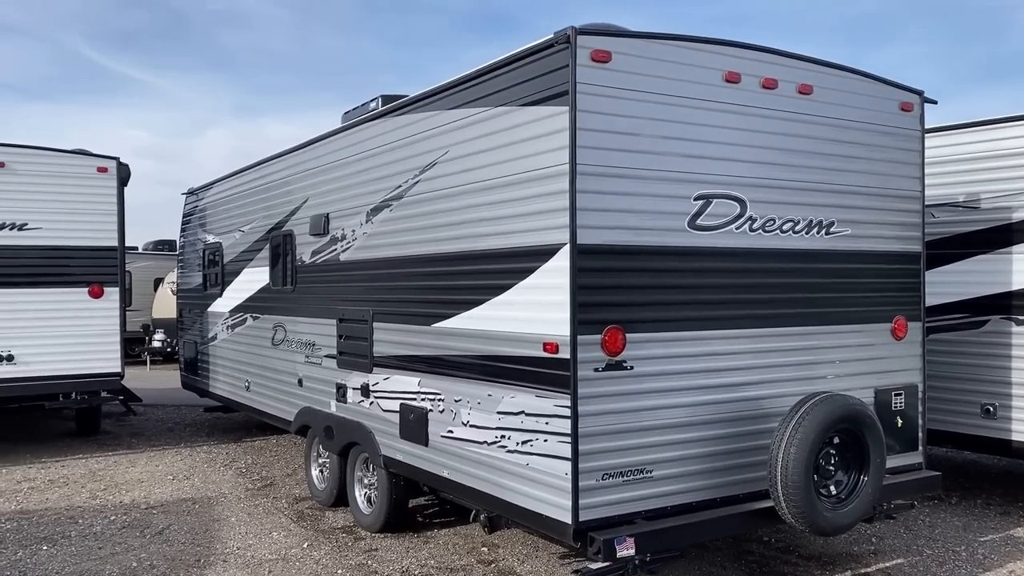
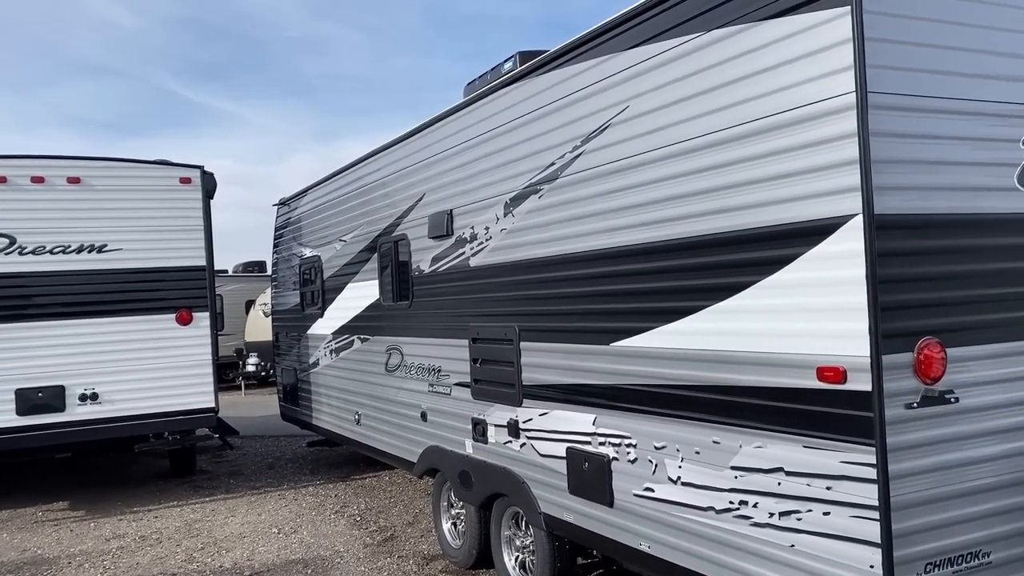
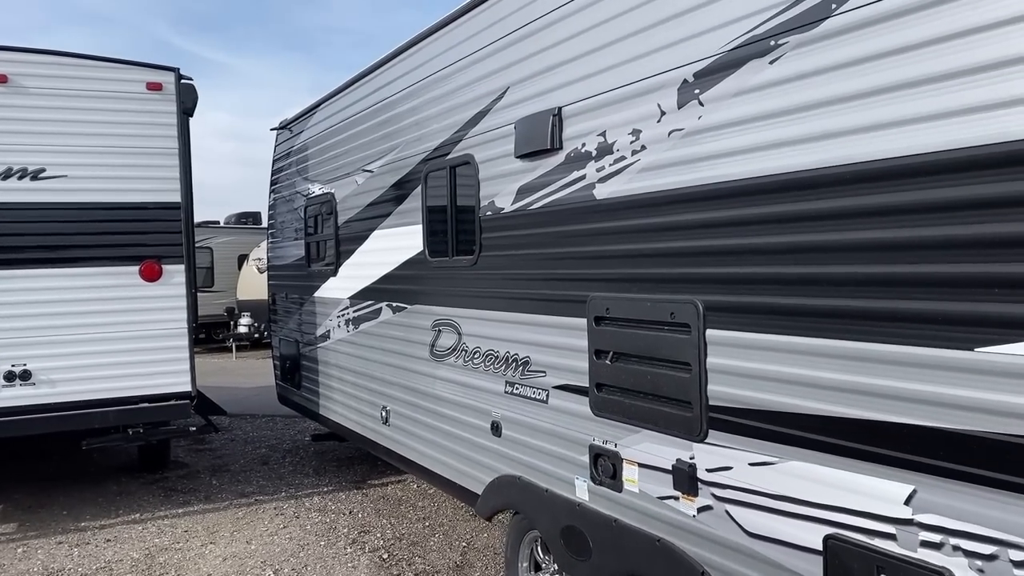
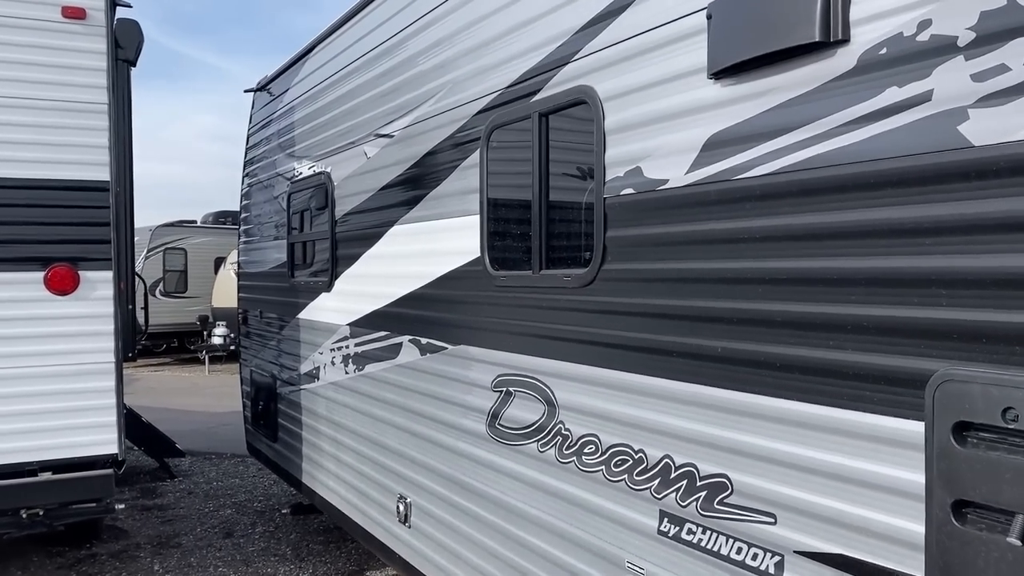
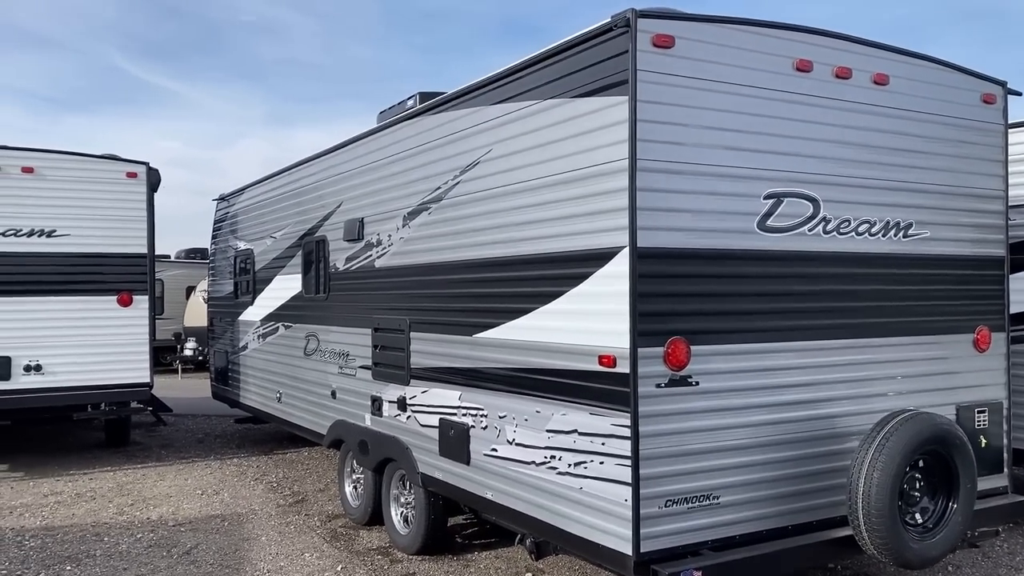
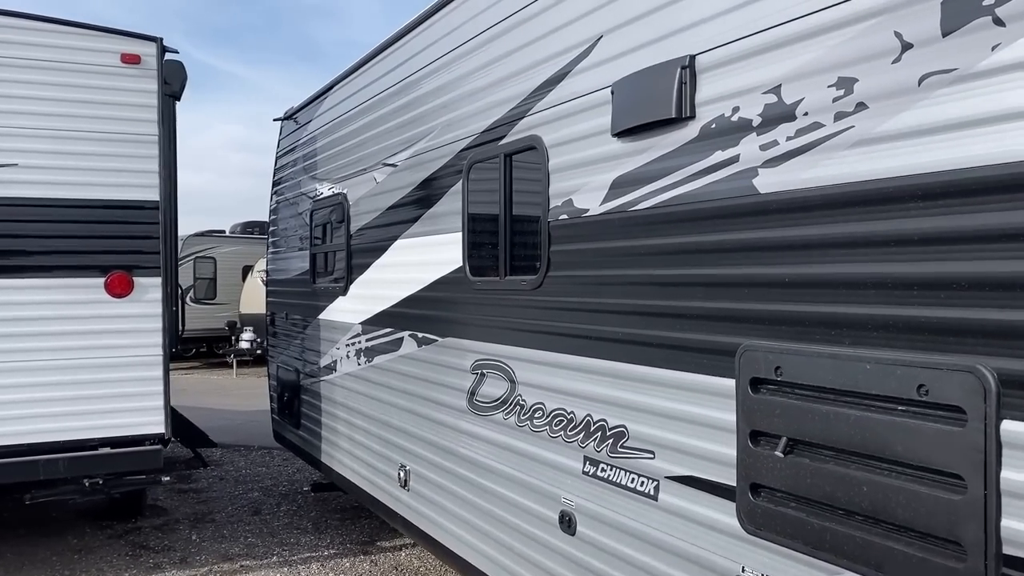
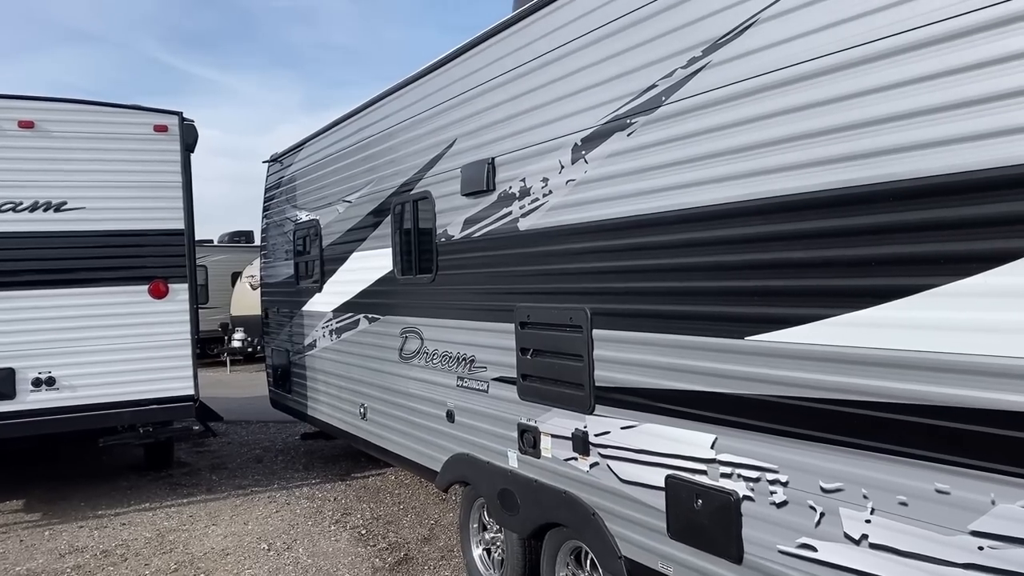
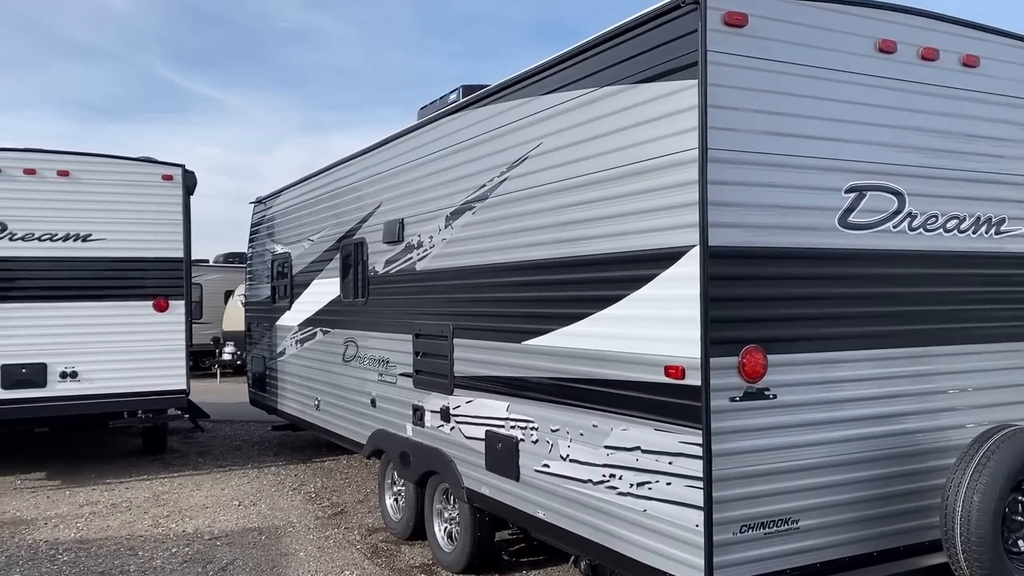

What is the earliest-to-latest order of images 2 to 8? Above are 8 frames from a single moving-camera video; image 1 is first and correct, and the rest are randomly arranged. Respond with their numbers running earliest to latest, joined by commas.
5, 8, 2, 7, 3, 6, 4
